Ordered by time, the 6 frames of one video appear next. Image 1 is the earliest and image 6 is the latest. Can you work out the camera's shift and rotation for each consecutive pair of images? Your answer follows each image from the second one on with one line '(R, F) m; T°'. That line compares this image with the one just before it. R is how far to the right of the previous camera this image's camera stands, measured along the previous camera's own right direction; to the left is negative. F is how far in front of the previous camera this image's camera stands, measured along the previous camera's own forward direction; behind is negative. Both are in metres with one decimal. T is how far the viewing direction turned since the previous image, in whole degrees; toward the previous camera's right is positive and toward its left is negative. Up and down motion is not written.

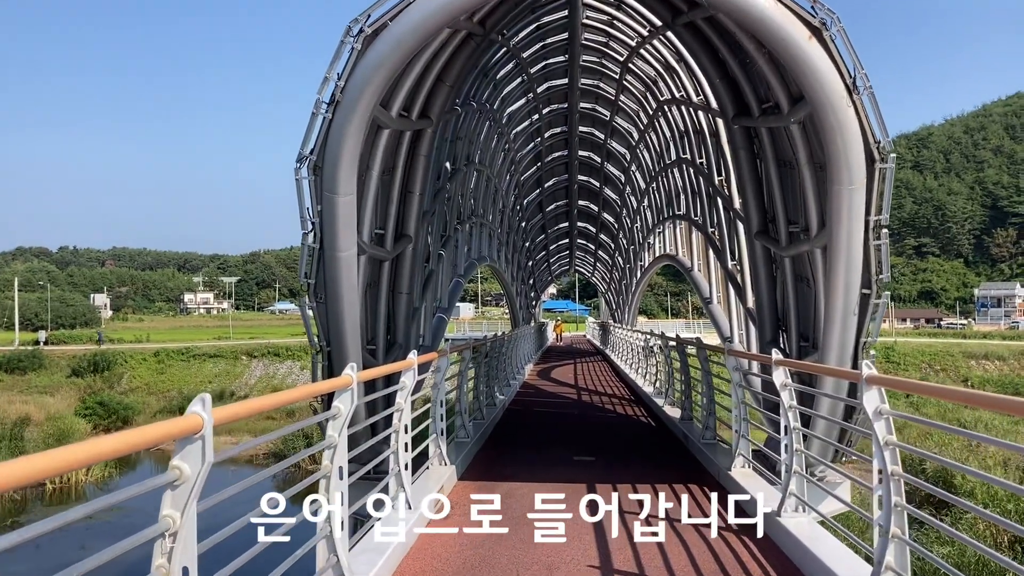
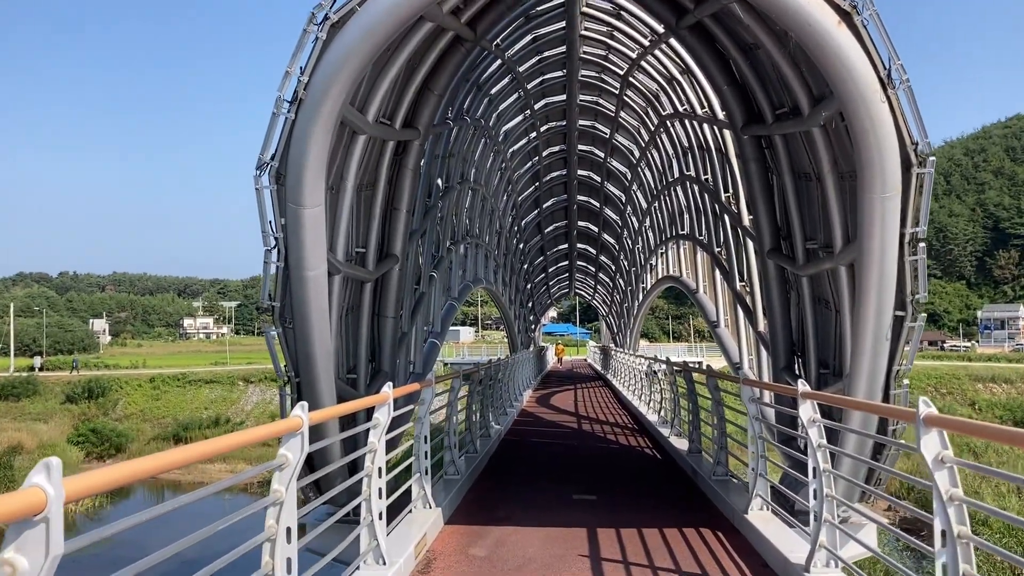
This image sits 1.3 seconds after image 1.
(+0.1, +1.0) m; 0°
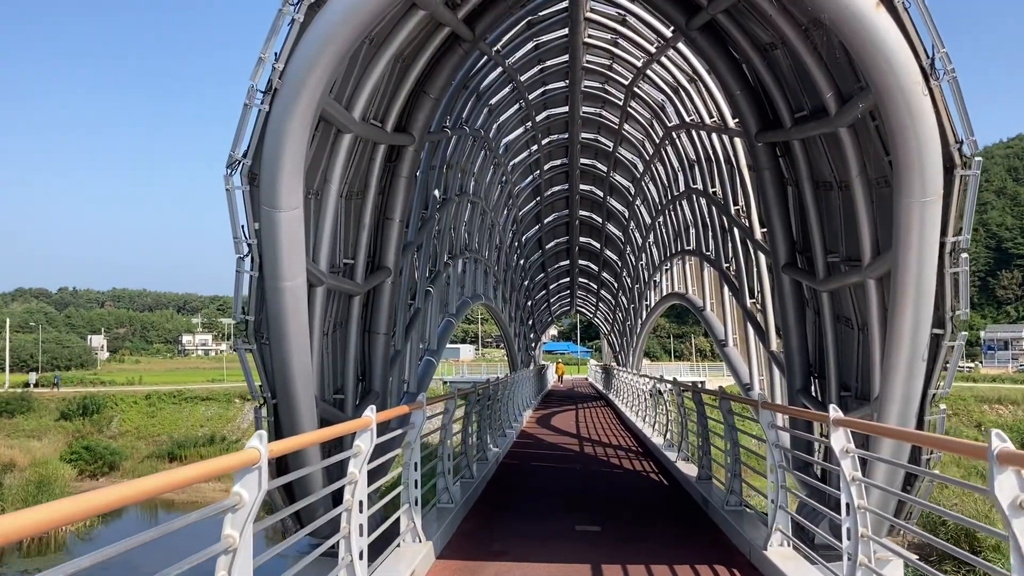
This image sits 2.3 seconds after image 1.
(0.0, +0.7) m; 0°
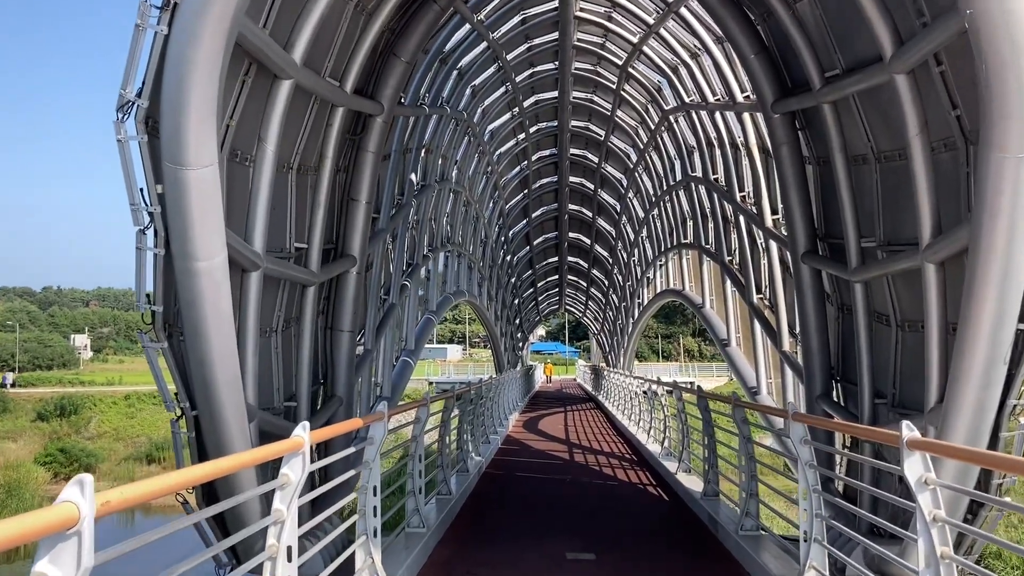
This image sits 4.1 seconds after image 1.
(+0.1, +1.5) m; +1°
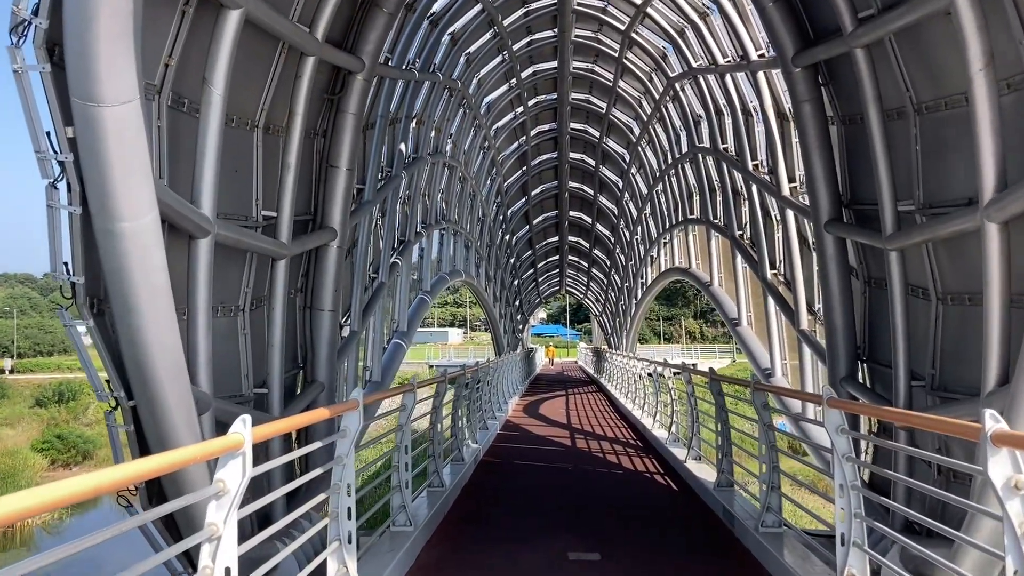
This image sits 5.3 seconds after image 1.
(+0.1, +0.9) m; 0°
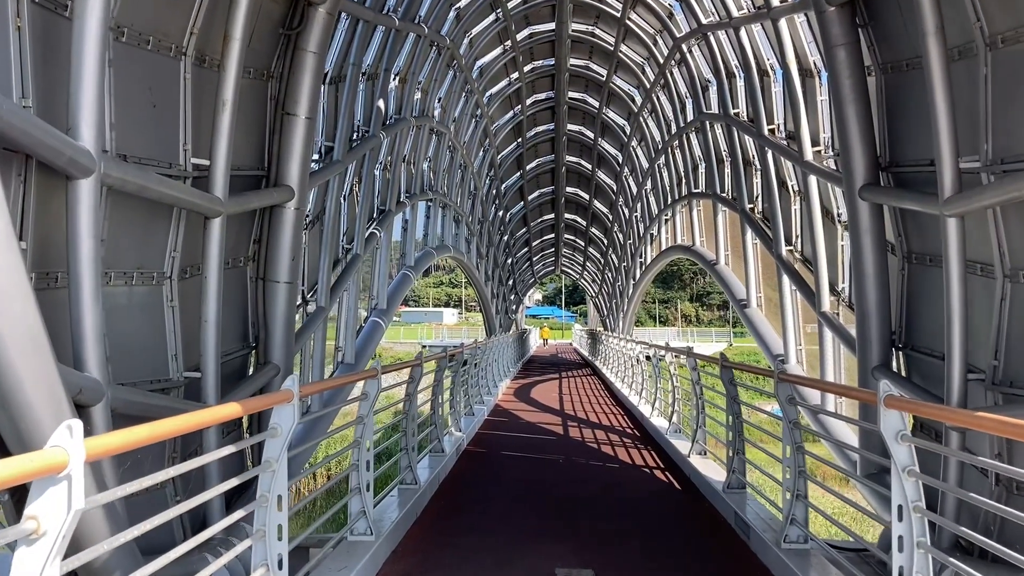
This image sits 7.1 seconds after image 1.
(+0.1, +1.3) m; 0°
